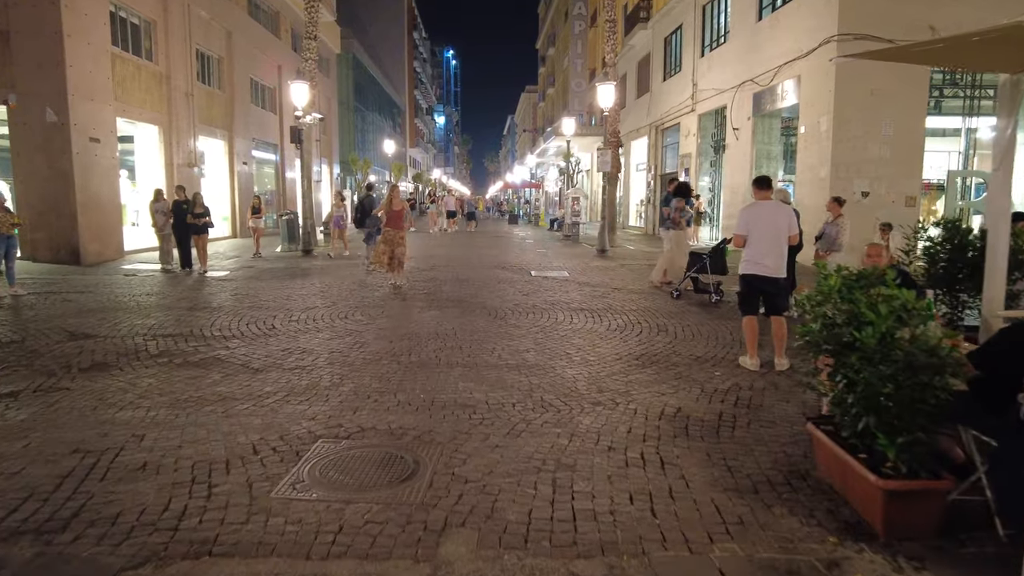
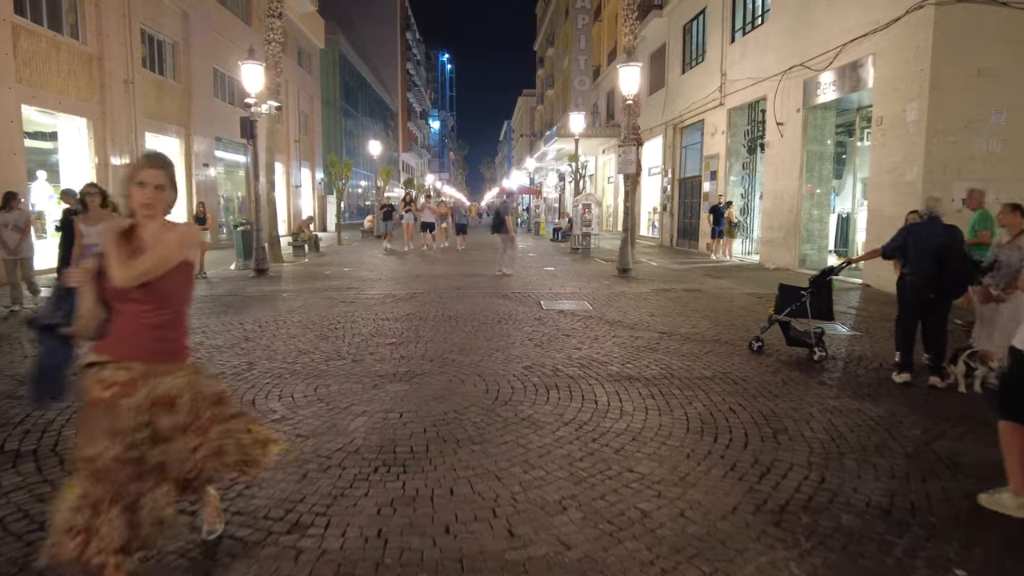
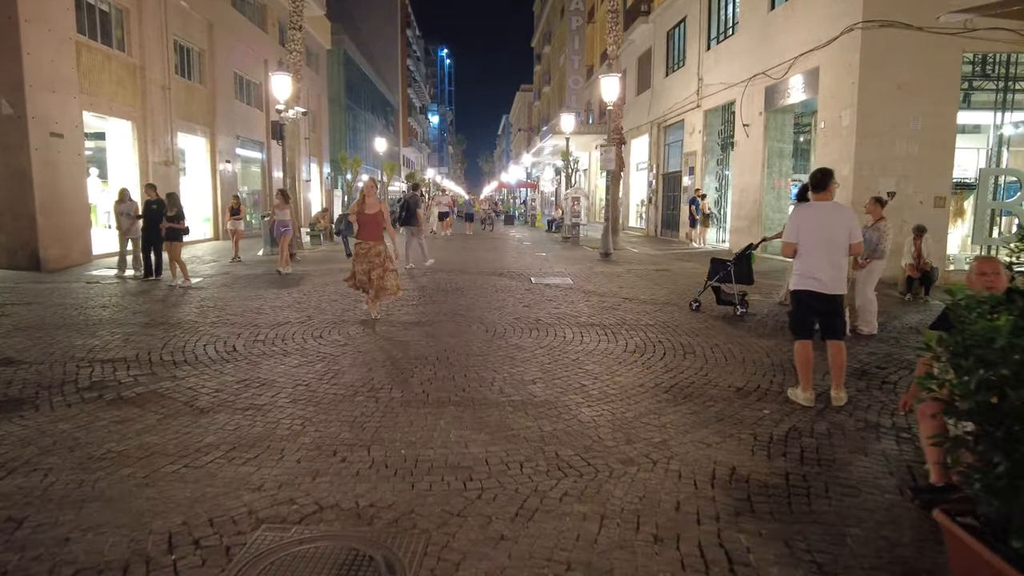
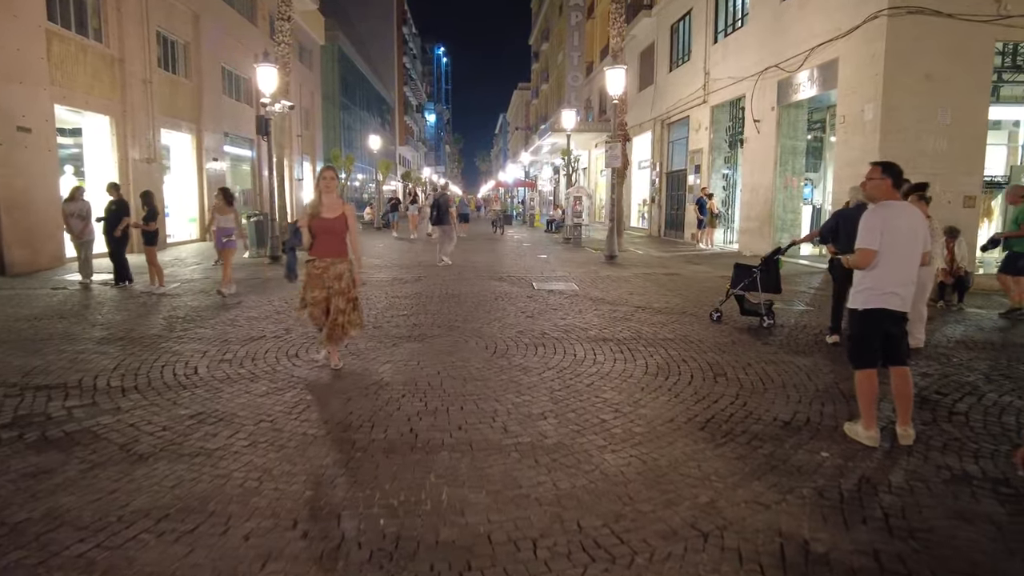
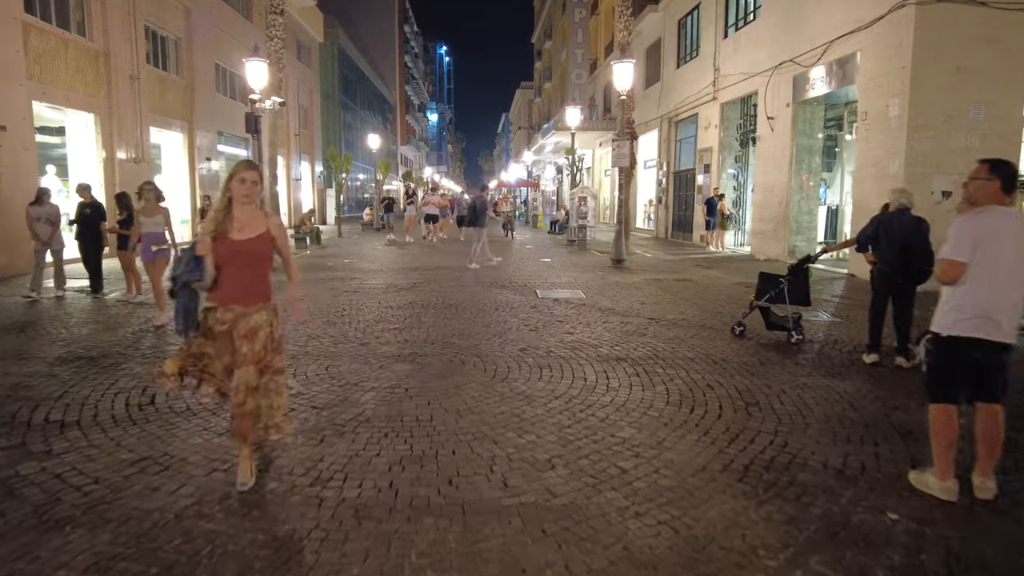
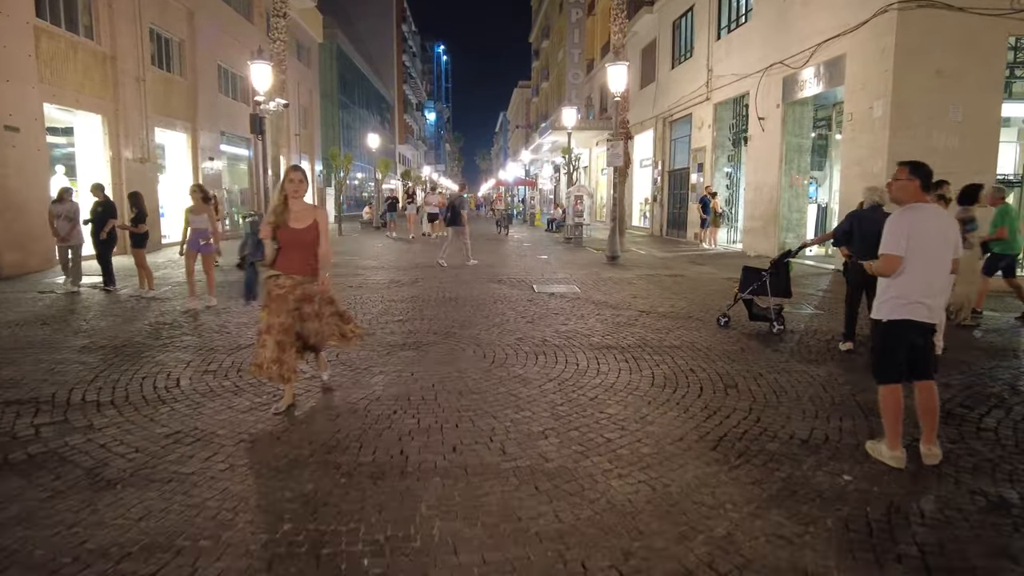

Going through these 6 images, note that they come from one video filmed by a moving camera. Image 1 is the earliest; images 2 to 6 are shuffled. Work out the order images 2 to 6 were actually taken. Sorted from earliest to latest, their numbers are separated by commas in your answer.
3, 4, 6, 5, 2
